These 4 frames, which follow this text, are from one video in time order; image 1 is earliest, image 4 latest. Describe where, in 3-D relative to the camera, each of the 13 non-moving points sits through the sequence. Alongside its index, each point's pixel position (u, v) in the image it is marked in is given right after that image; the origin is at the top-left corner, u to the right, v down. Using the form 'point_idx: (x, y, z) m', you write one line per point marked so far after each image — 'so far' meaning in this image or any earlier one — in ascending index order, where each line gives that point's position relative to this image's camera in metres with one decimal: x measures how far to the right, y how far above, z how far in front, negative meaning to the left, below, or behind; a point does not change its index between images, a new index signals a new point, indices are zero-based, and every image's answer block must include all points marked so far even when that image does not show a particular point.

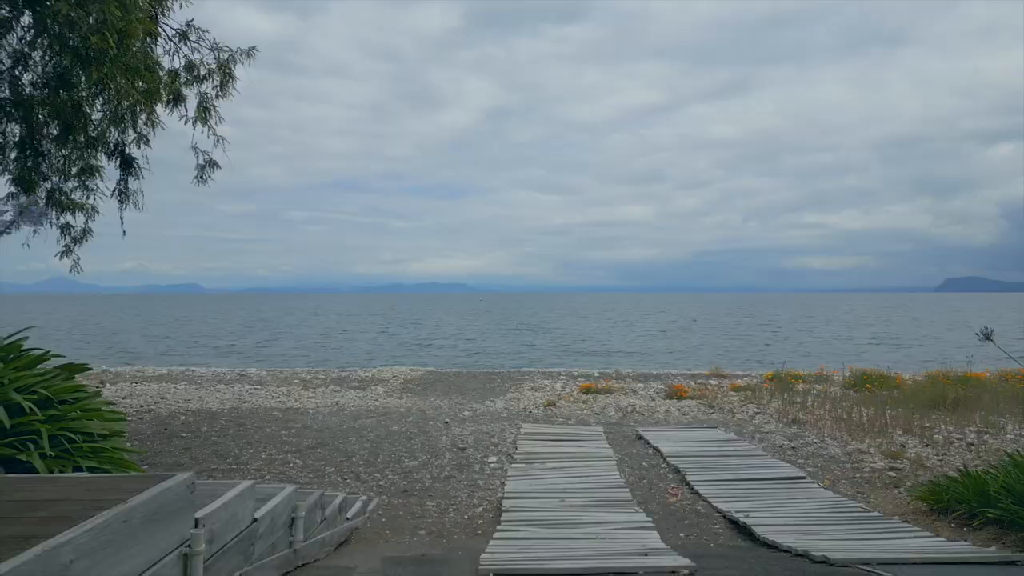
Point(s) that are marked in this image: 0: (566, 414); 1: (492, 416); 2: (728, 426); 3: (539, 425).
0: (+1.5, -3.3, +15.6) m
1: (-0.5, -3.3, +15.4) m
2: (+5.1, -3.3, +14.2) m
3: (+0.7, -3.2, +14.0) m
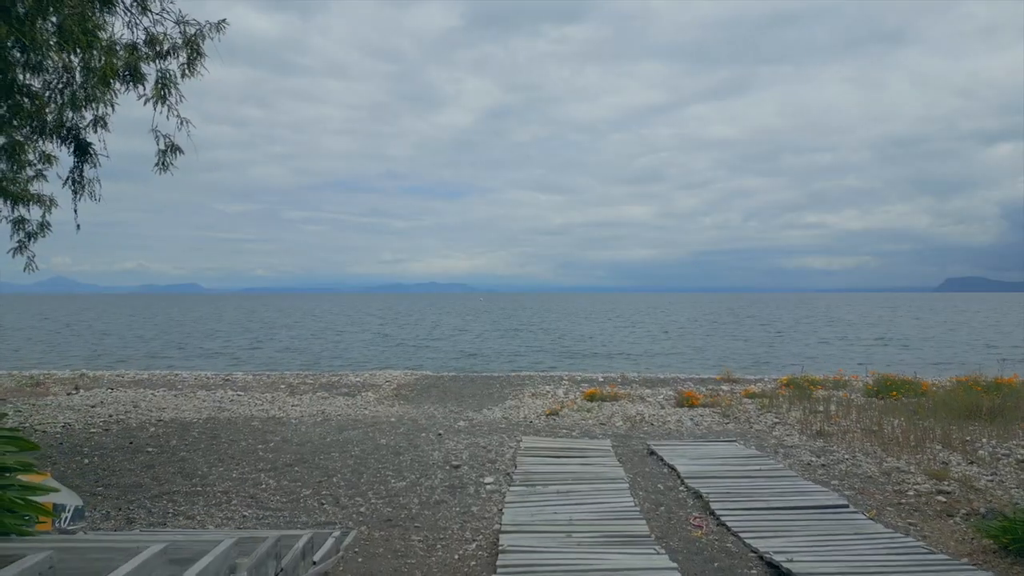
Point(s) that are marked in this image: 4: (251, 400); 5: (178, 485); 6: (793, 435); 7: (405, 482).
0: (+1.4, -3.3, +14.4) m
1: (-0.5, -3.3, +14.2) m
2: (+5.1, -3.3, +13.0) m
3: (+0.6, -3.2, +12.8) m
4: (-7.8, -3.3, +17.8) m
5: (-5.6, -3.3, +10.1) m
6: (+6.1, -3.2, +13.1) m
7: (-1.8, -3.3, +10.1) m
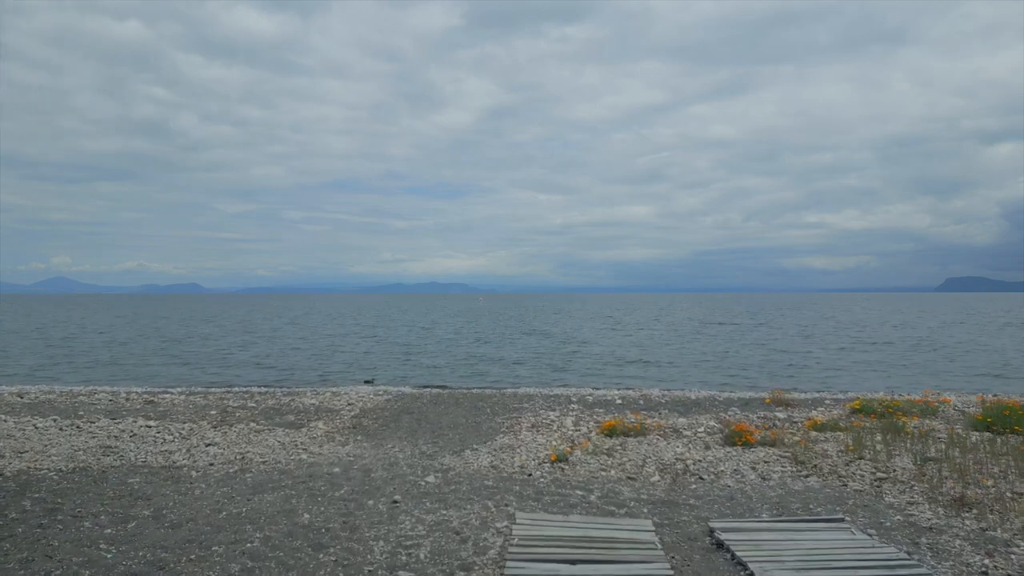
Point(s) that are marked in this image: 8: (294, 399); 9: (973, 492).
0: (+1.3, -3.3, +10.1) m
1: (-0.7, -3.3, +9.9) m
2: (+5.0, -3.3, +8.7) m
3: (+0.5, -3.2, +8.4) m
4: (-8.0, -3.3, +13.5) m
5: (-5.8, -3.3, +5.7) m
6: (+6.0, -3.2, +8.8) m
7: (-2.0, -3.2, +5.7) m
8: (-6.3, -3.2, +17.3) m
9: (+7.0, -3.1, +9.1) m
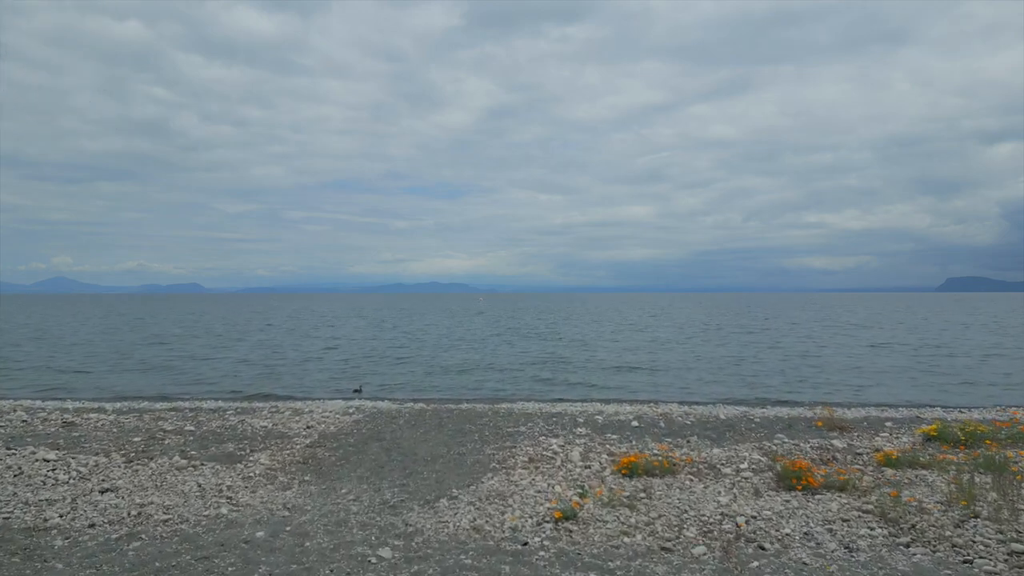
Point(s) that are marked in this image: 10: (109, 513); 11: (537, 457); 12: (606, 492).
0: (+1.1, -3.2, +7.2) m
1: (-0.8, -3.2, +7.0) m
2: (+4.8, -3.2, +5.8) m
3: (+0.3, -3.1, +5.5) m
4: (-8.1, -3.3, +10.6) m
5: (-5.9, -3.2, +2.8) m
6: (+5.8, -3.2, +5.8) m
7: (-2.1, -3.2, +2.8) m
8: (-6.4, -3.2, +14.4) m
9: (+6.9, -3.1, +6.2) m
10: (-5.7, -3.2, +8.7) m
11: (+0.5, -3.1, +11.1) m
12: (+1.4, -3.1, +9.2) m
